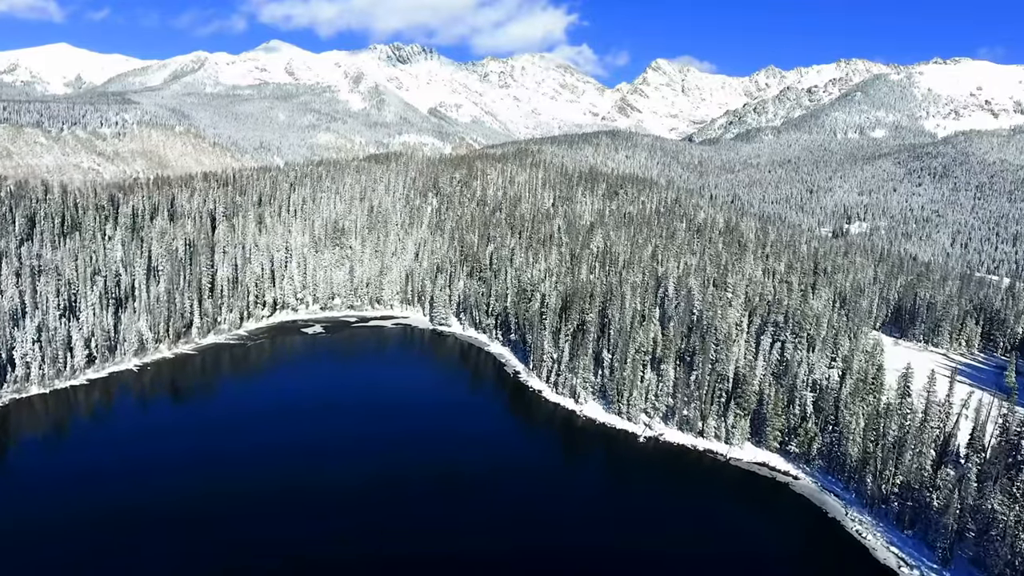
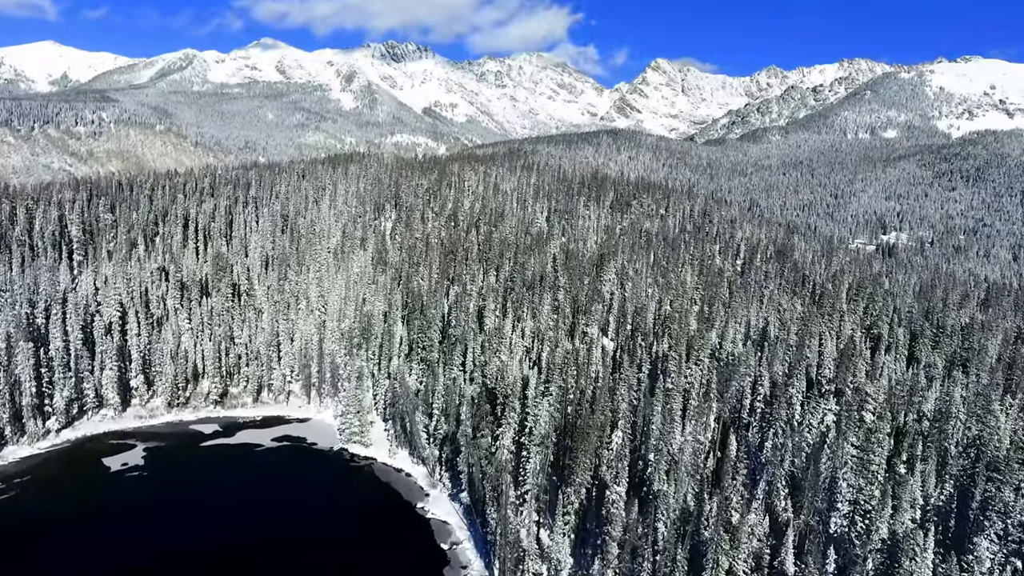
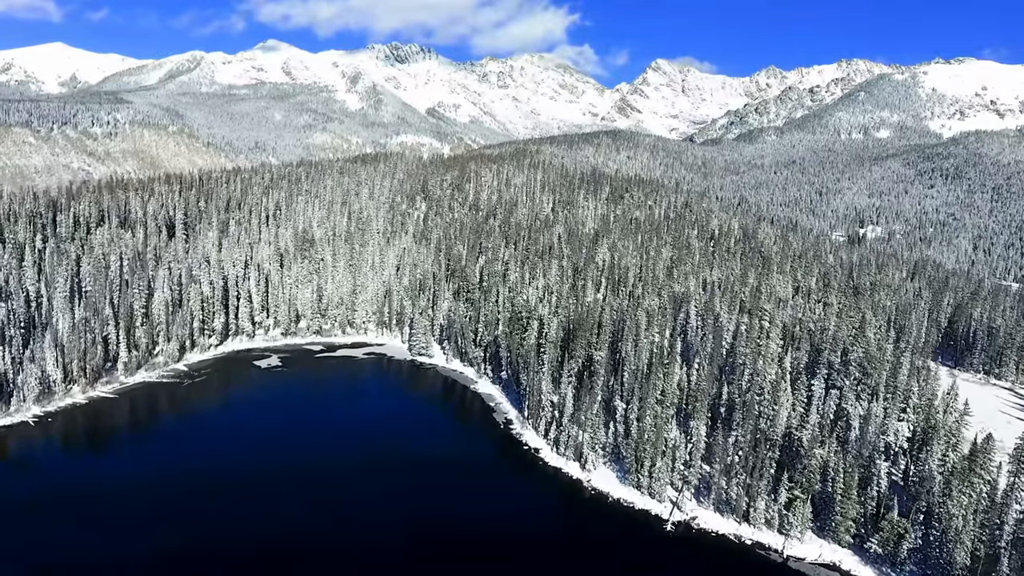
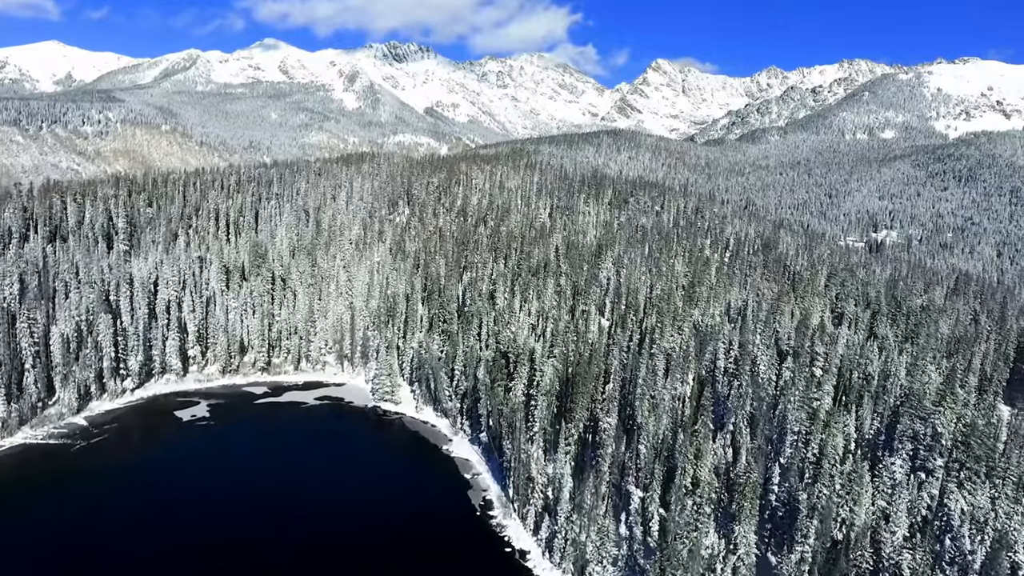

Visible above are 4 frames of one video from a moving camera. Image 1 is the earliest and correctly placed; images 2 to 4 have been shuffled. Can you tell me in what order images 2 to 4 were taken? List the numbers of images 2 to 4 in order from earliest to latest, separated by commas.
3, 4, 2
